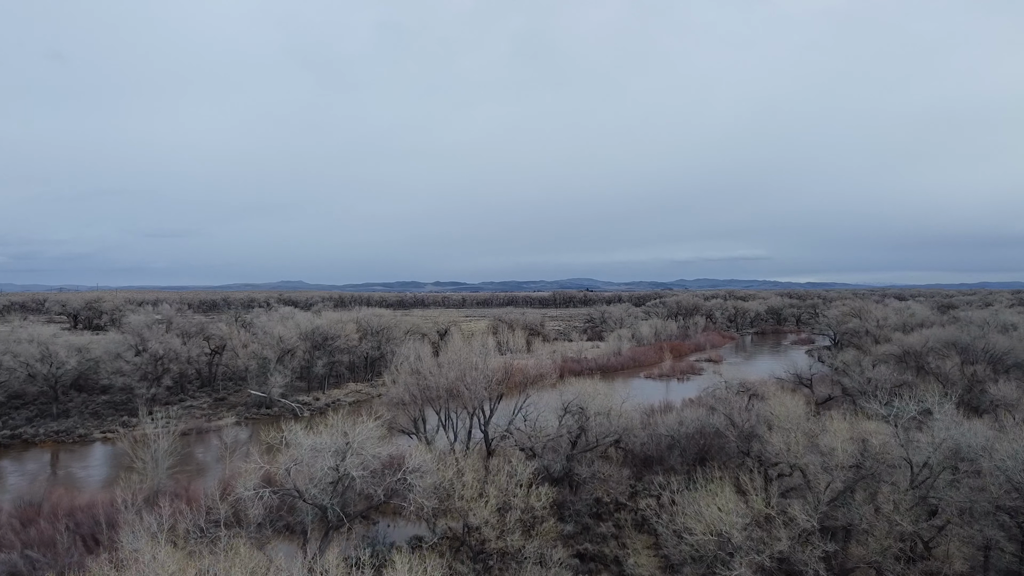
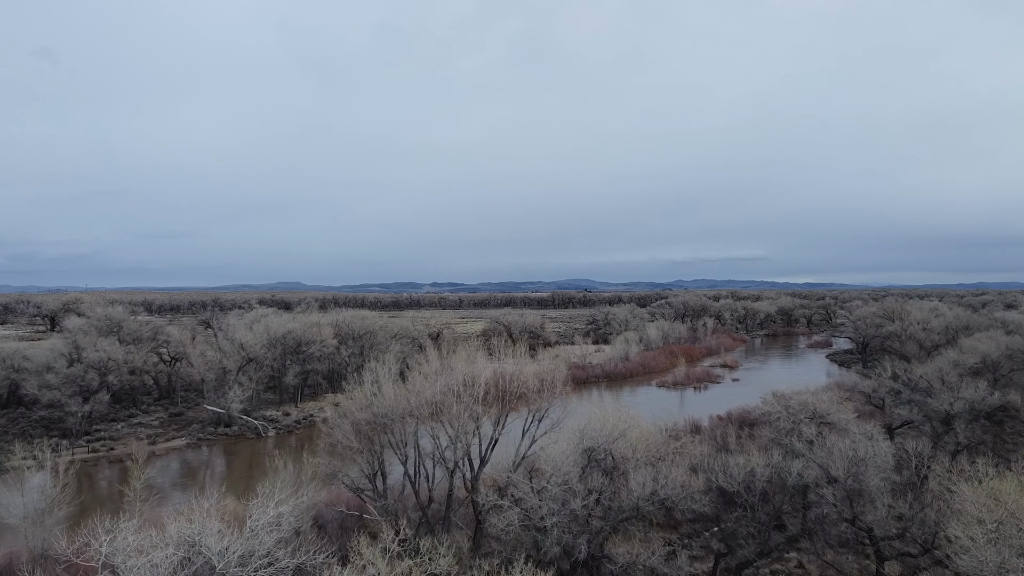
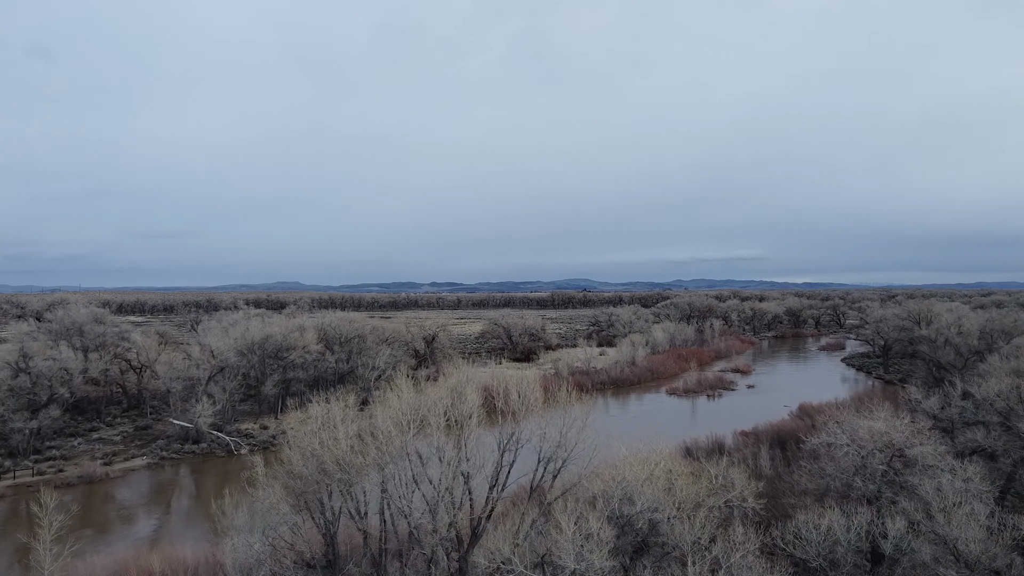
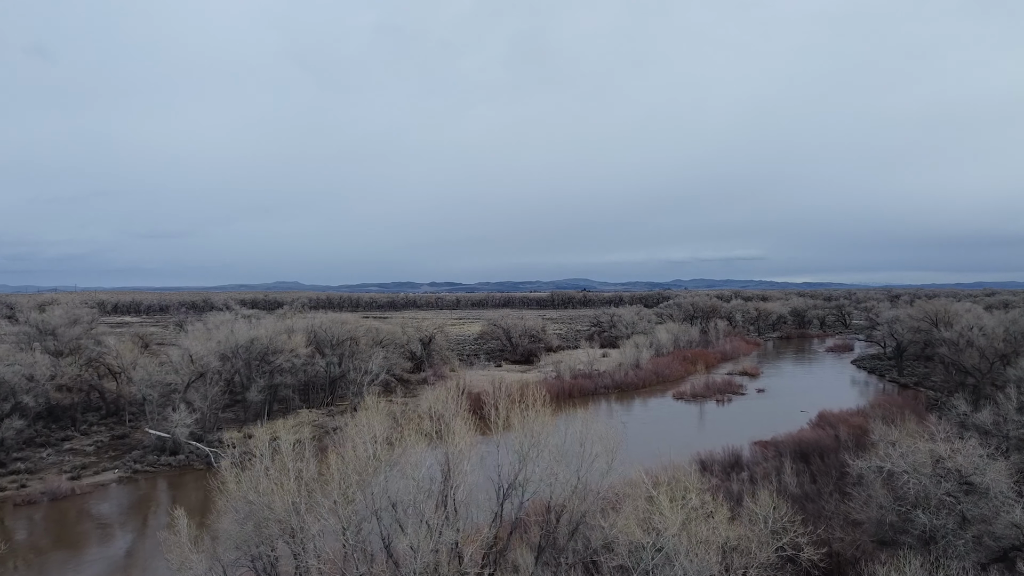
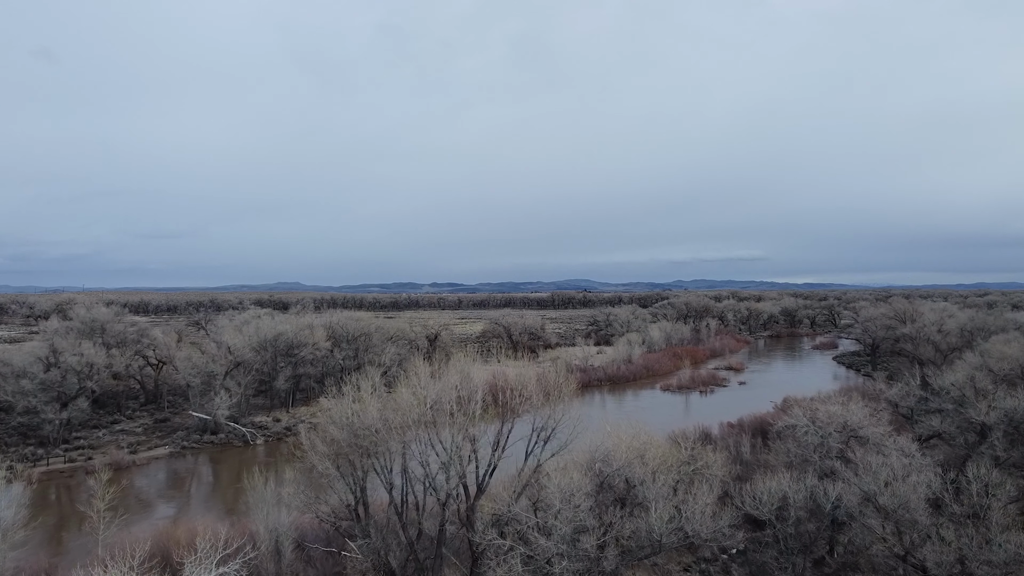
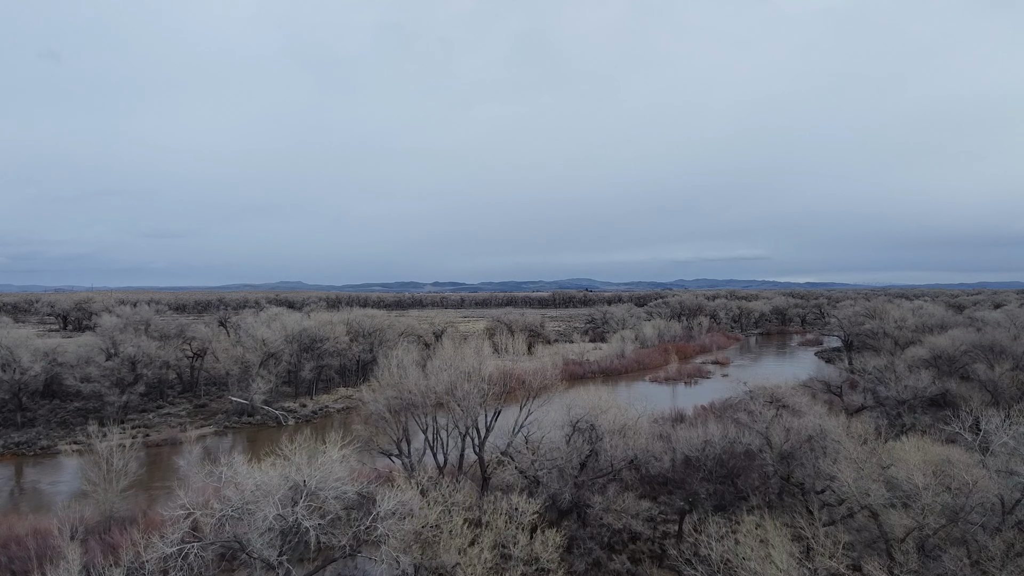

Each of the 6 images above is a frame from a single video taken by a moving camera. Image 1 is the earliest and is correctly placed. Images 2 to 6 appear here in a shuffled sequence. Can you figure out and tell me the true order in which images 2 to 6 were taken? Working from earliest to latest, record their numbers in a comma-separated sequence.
6, 2, 5, 3, 4
